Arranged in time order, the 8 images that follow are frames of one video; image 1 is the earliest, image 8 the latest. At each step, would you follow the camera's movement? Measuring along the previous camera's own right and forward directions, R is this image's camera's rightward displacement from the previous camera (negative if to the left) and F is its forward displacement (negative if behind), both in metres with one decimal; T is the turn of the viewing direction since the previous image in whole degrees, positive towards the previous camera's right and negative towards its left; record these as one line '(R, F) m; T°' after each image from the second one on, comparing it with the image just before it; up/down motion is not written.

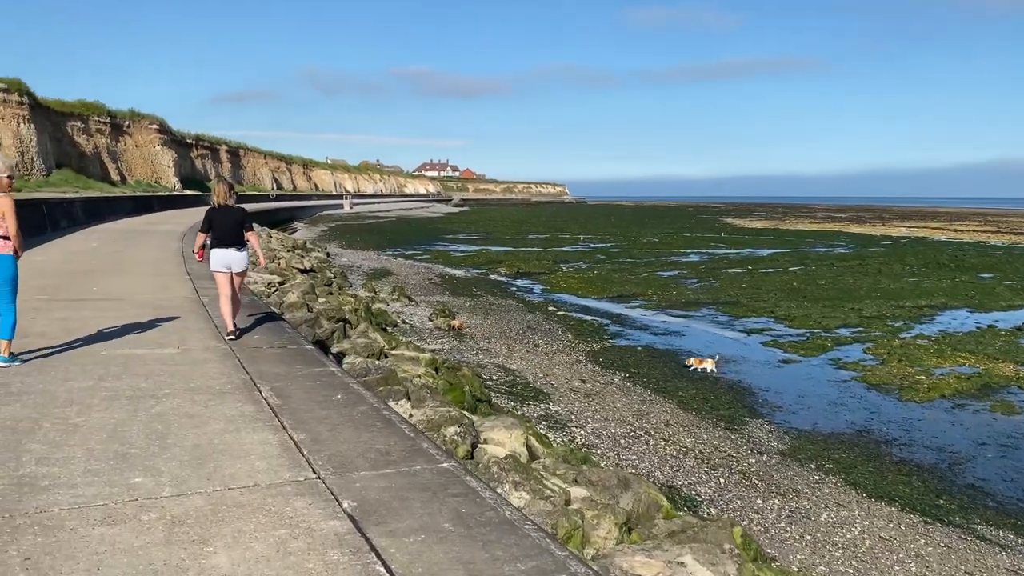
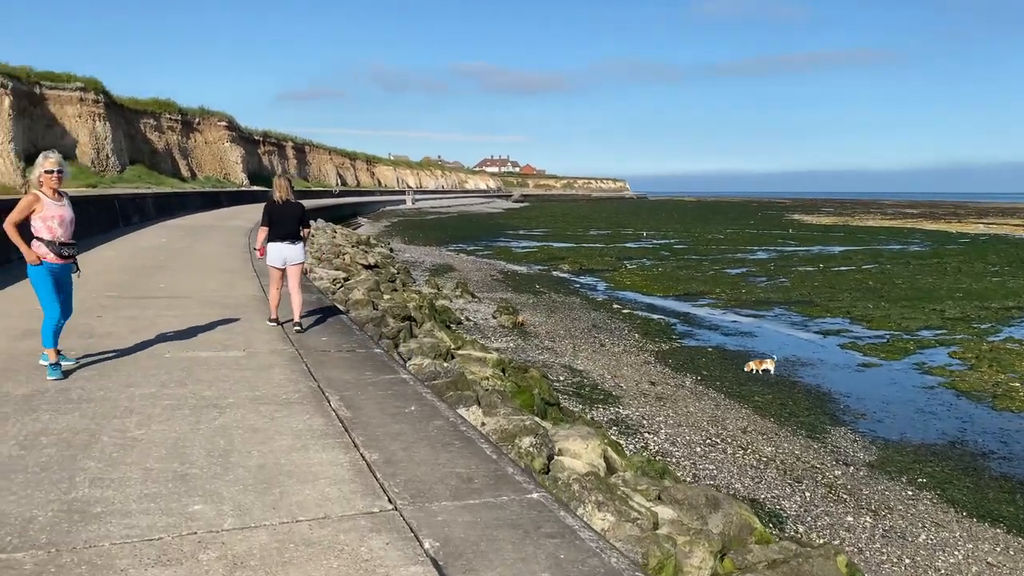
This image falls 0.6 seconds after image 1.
(-0.2, +0.4) m; -4°
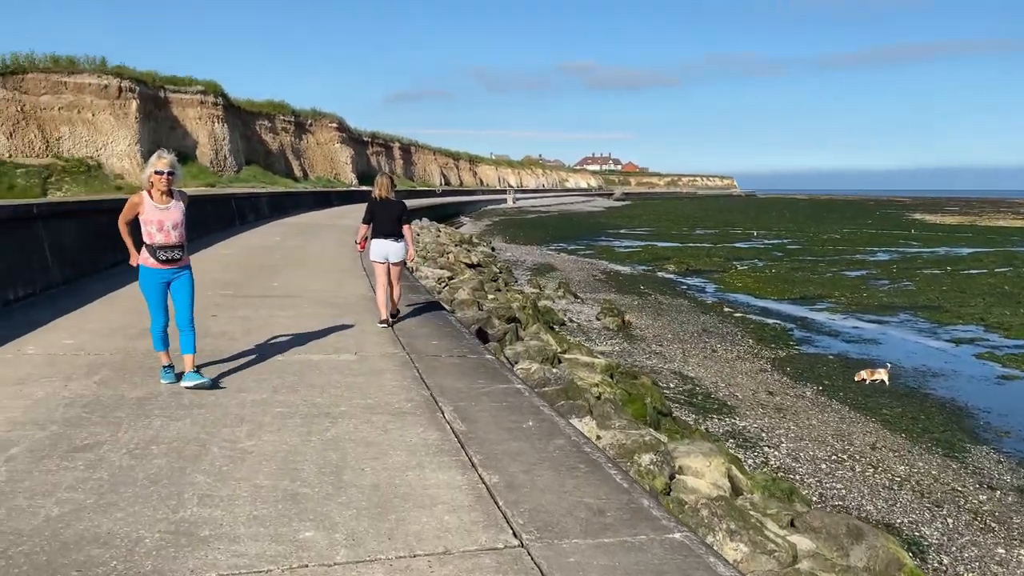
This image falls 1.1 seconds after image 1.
(-0.1, +0.3) m; -7°
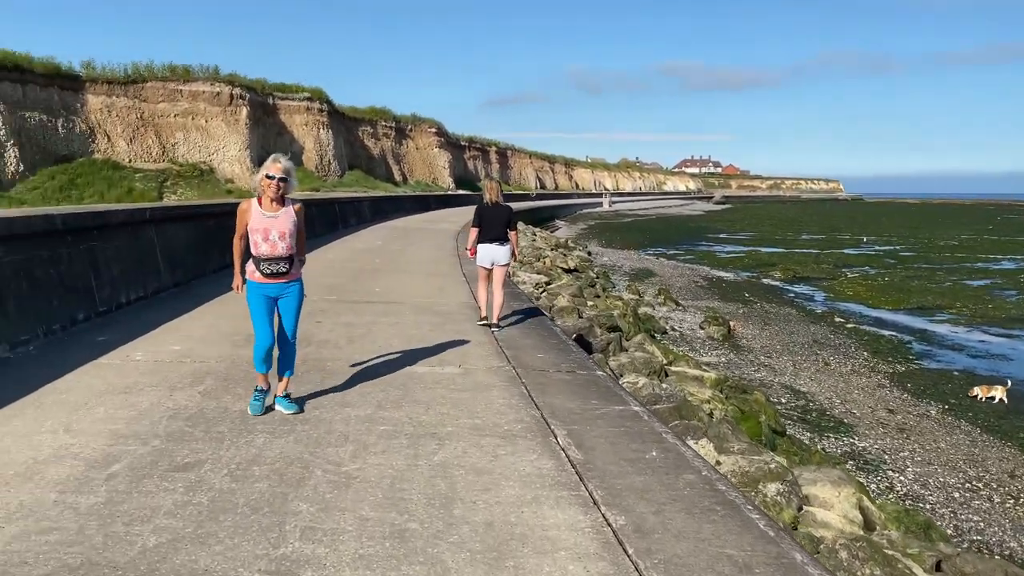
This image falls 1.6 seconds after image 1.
(-0.1, +0.3) m; -6°
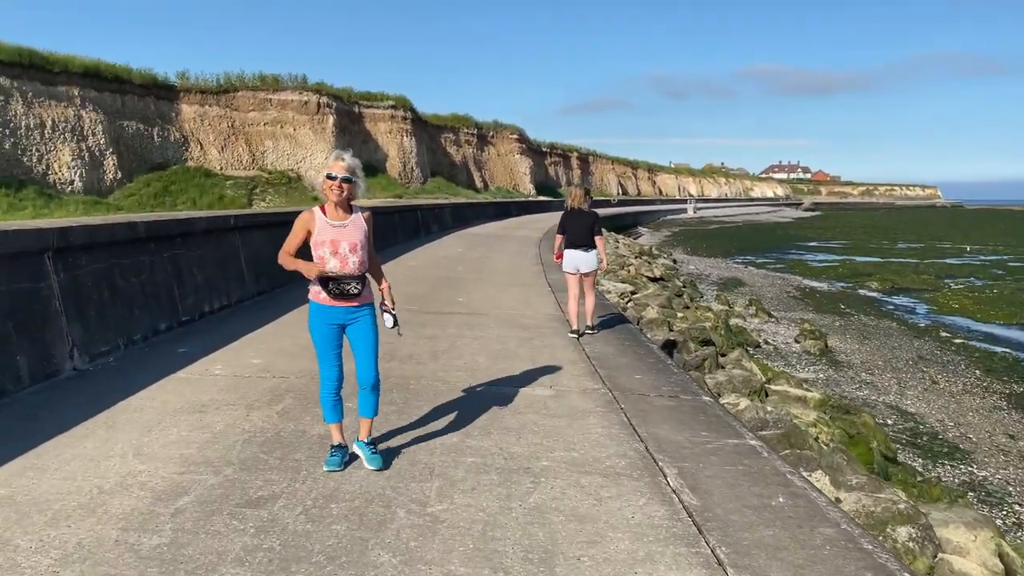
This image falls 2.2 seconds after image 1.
(-0.1, +0.4) m; -5°
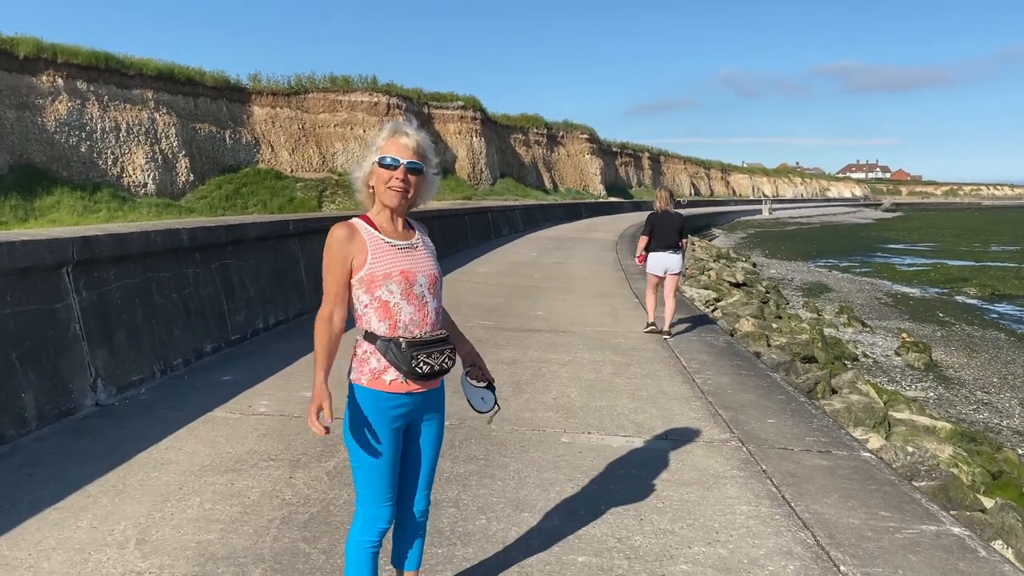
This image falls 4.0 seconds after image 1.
(-0.2, +1.0) m; -5°
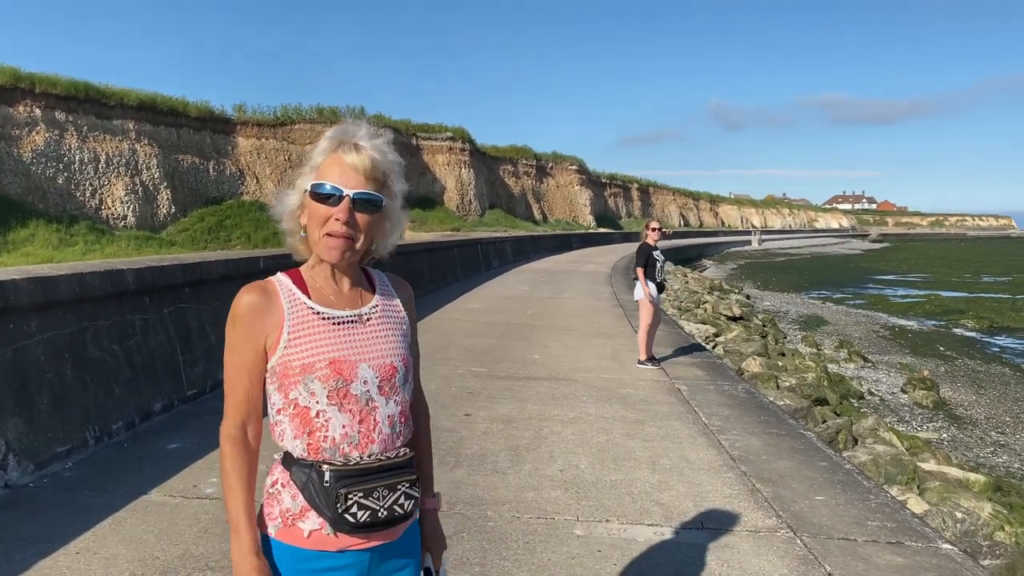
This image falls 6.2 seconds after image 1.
(0.0, +0.7) m; +1°
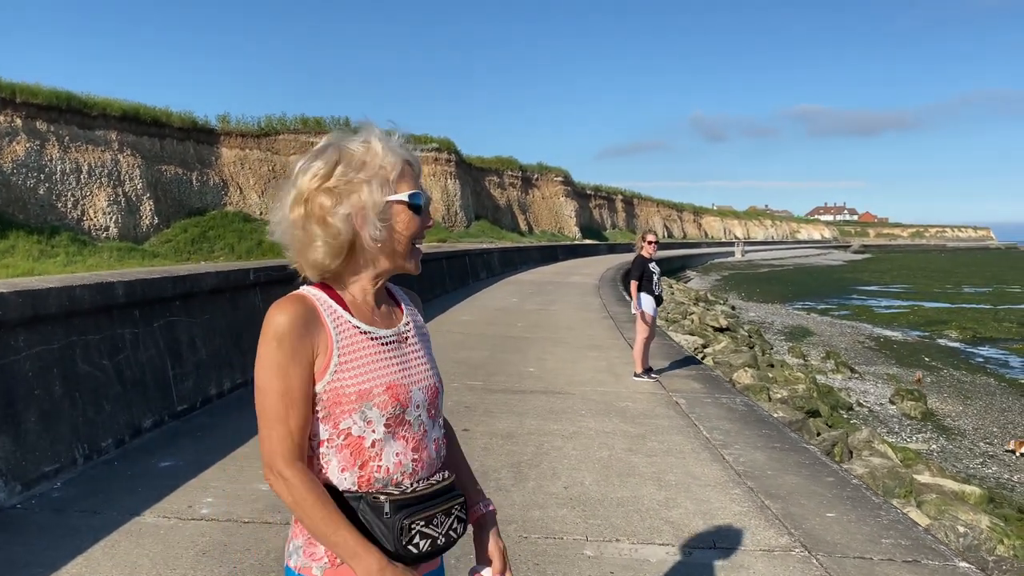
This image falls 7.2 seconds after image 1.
(-0.1, +0.1) m; +1°
